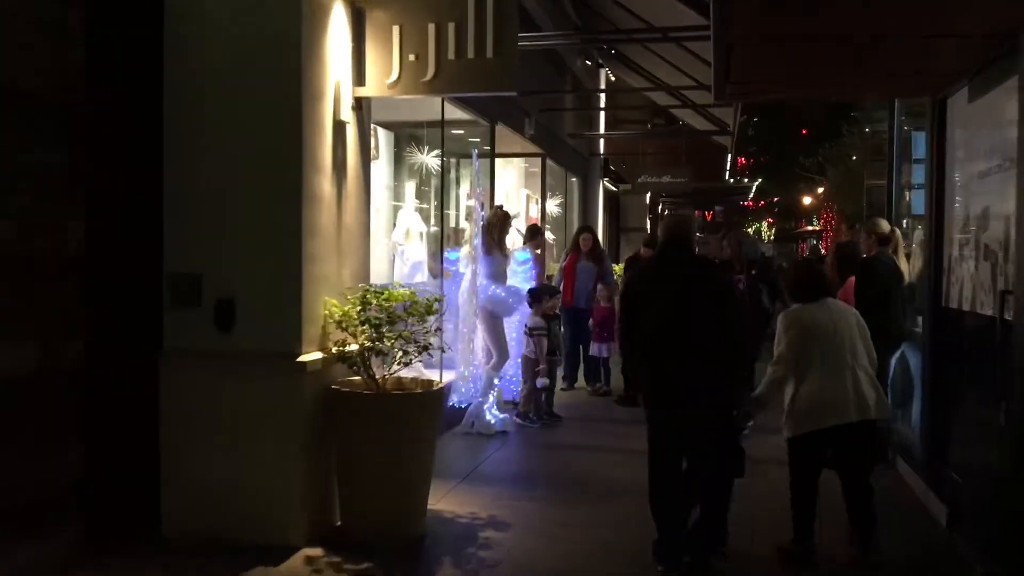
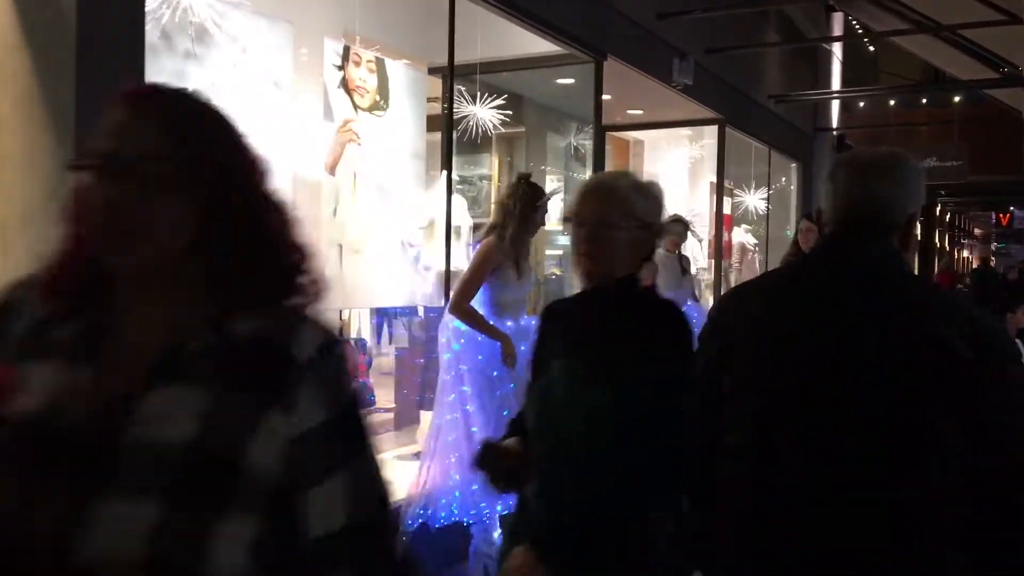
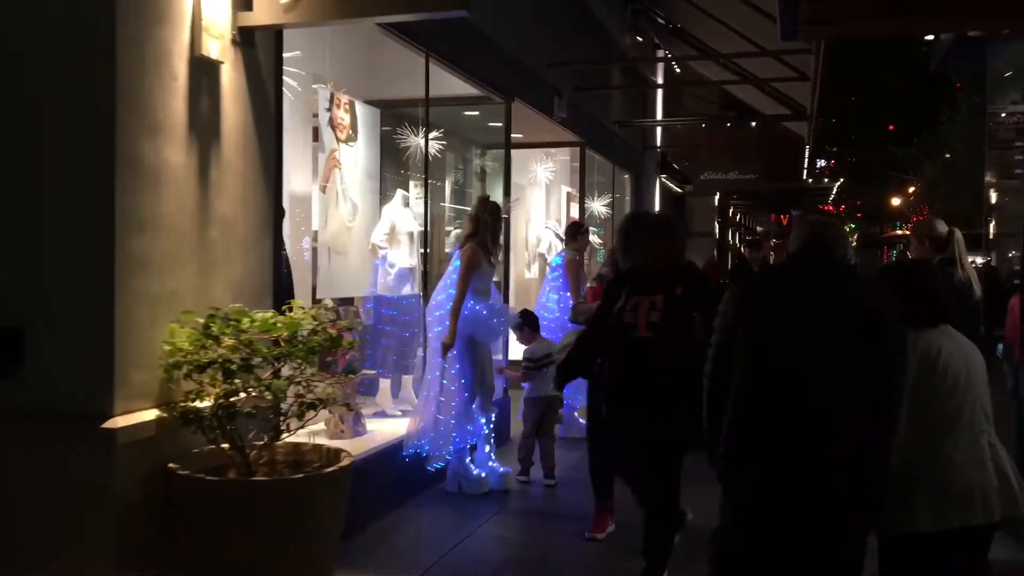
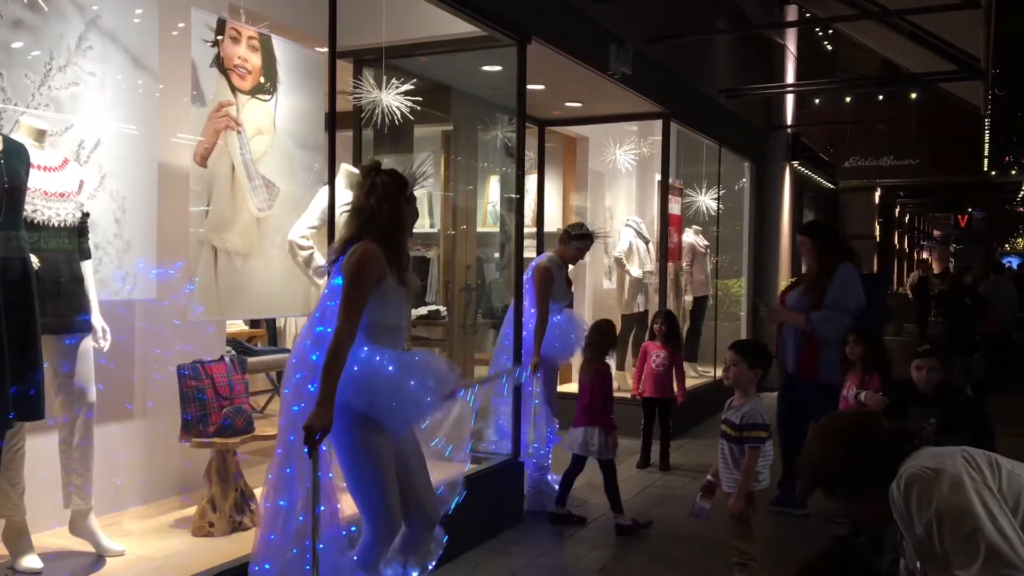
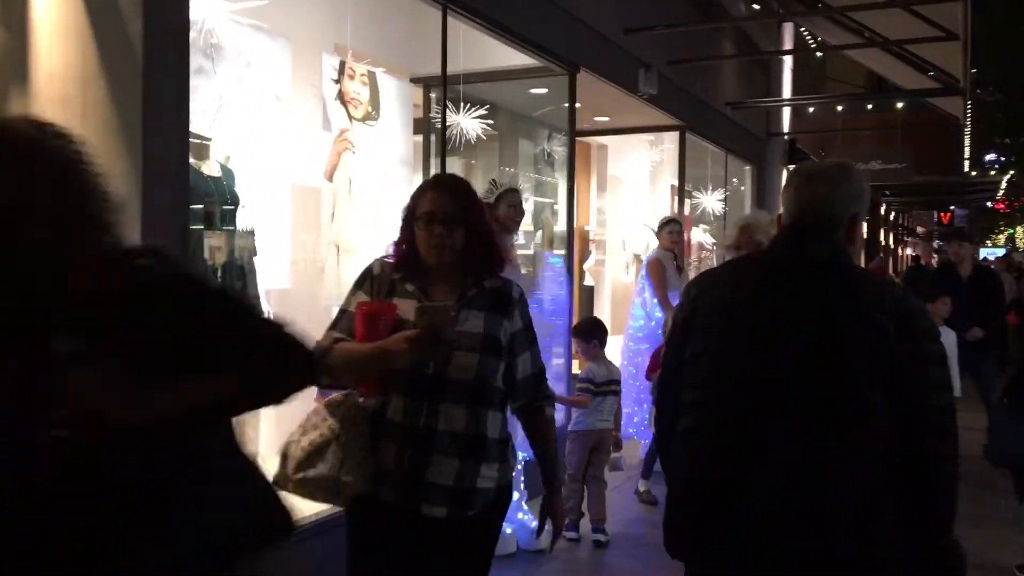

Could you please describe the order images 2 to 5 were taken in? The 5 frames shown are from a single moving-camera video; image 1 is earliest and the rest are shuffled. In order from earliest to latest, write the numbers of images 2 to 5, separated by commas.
3, 5, 2, 4
